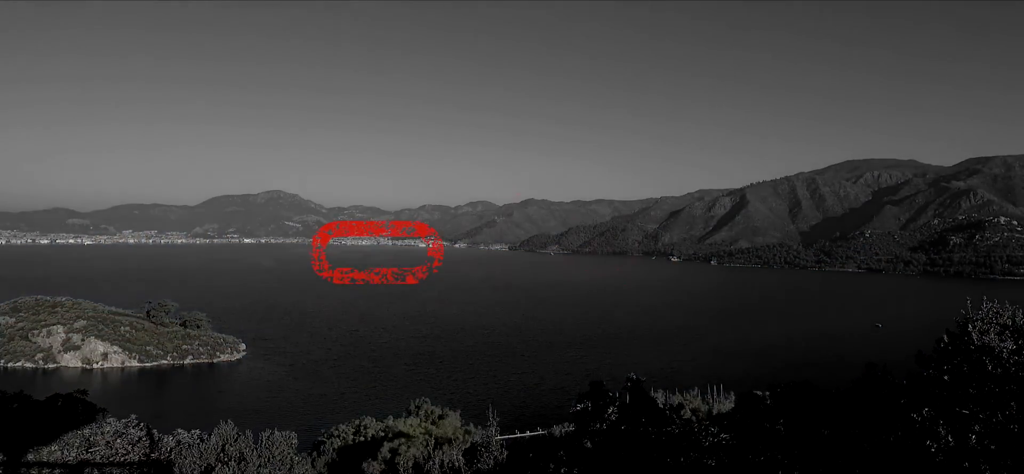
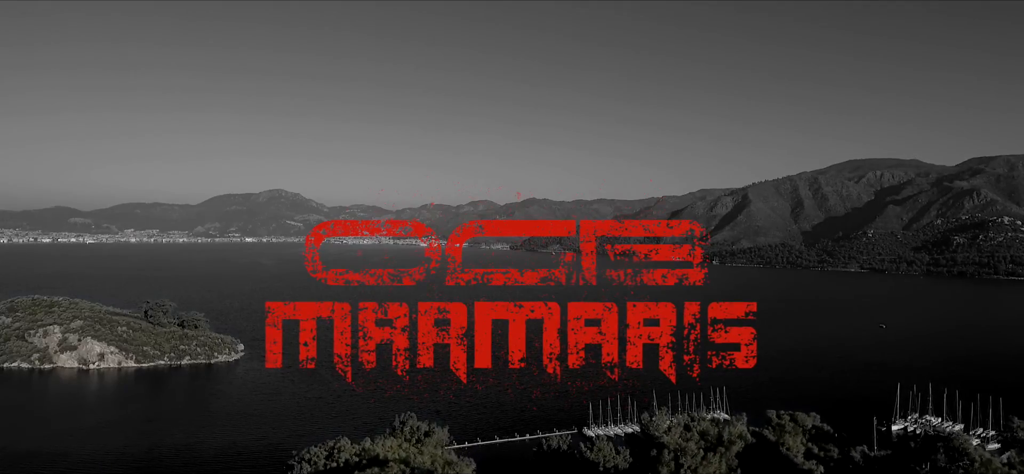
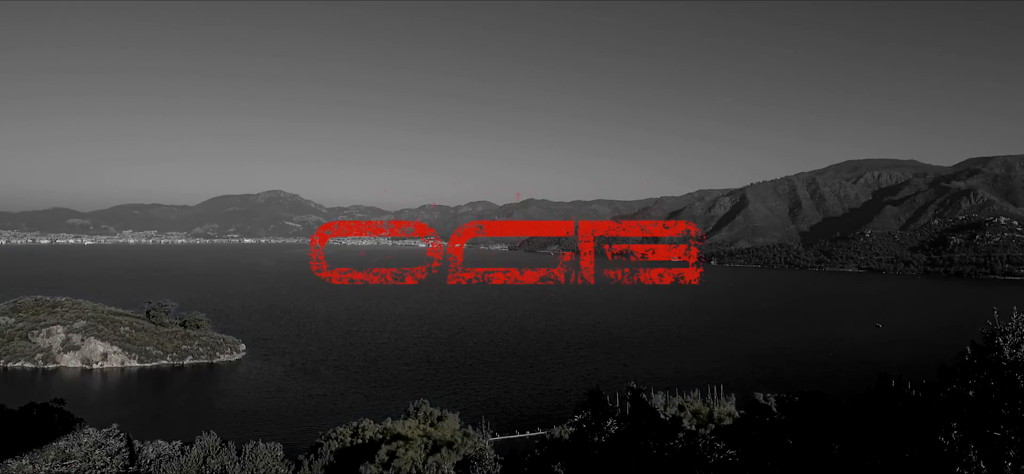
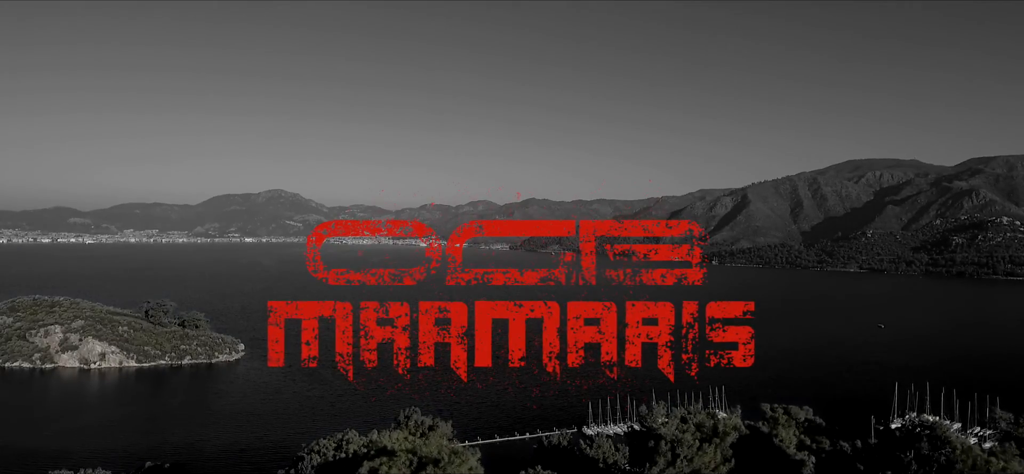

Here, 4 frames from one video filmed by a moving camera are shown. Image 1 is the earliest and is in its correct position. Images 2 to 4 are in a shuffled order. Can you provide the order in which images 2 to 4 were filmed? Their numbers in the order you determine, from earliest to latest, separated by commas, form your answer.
3, 4, 2
